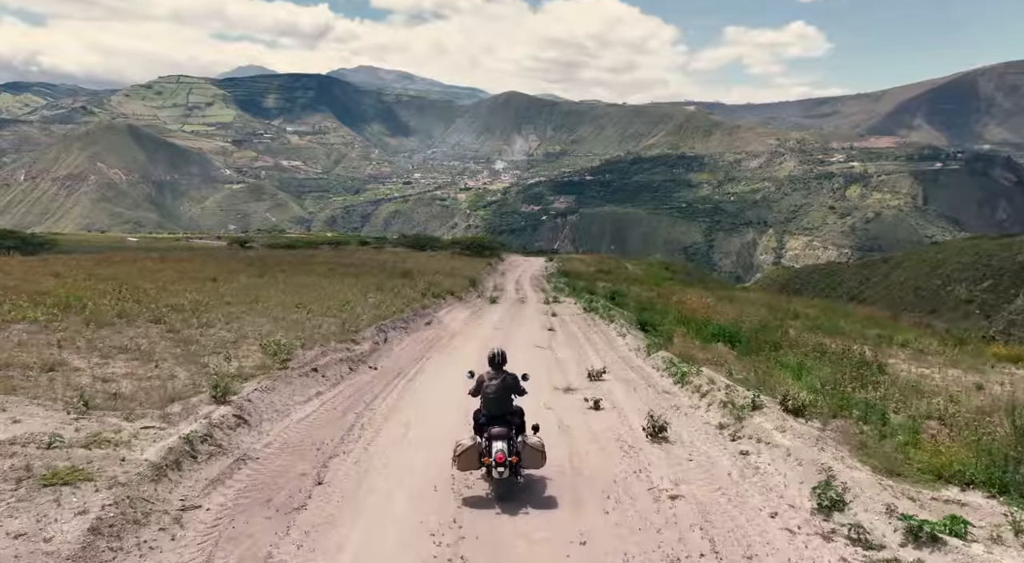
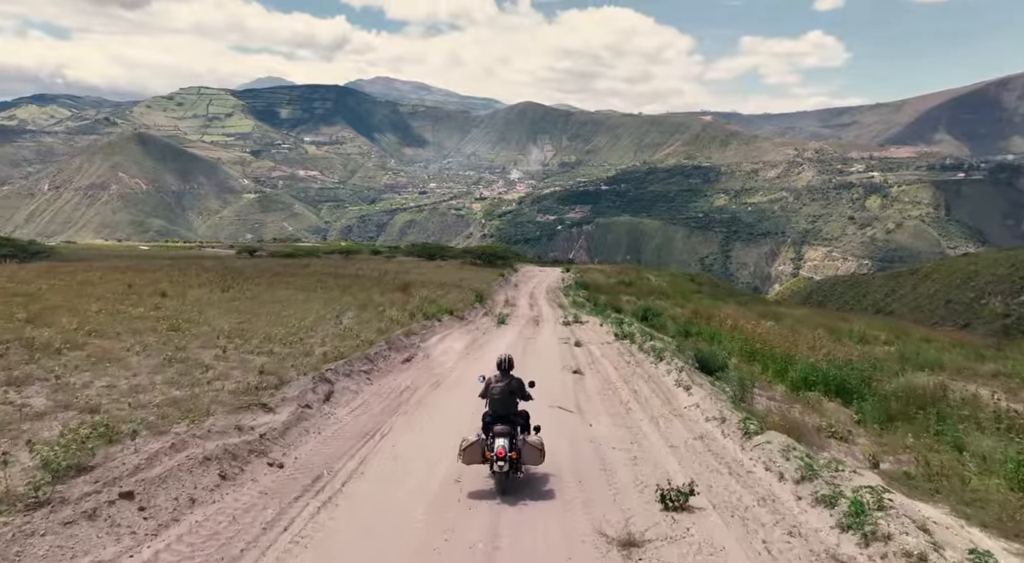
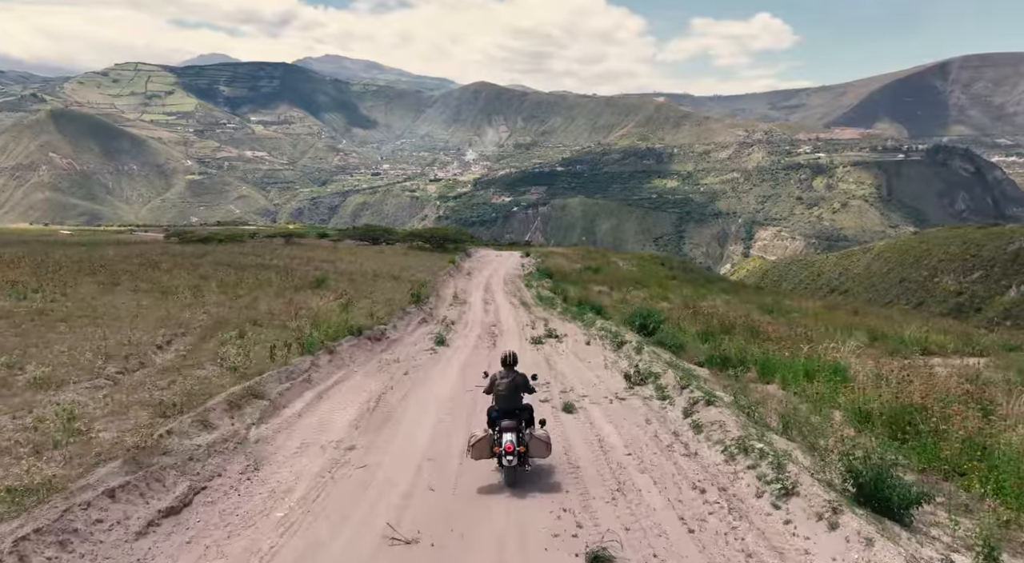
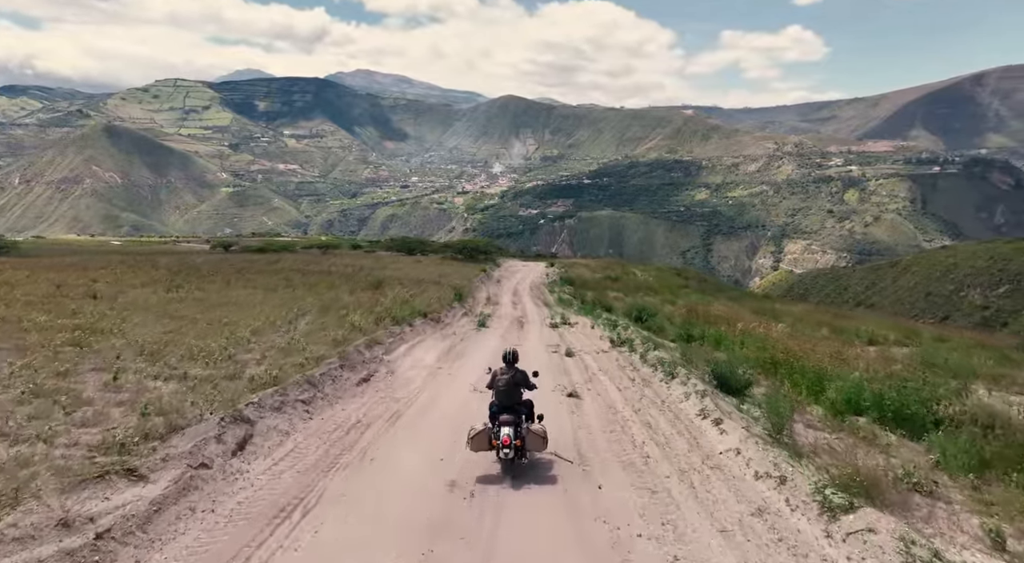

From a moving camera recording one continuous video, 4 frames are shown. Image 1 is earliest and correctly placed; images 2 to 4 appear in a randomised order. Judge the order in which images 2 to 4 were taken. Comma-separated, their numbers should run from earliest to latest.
2, 4, 3
